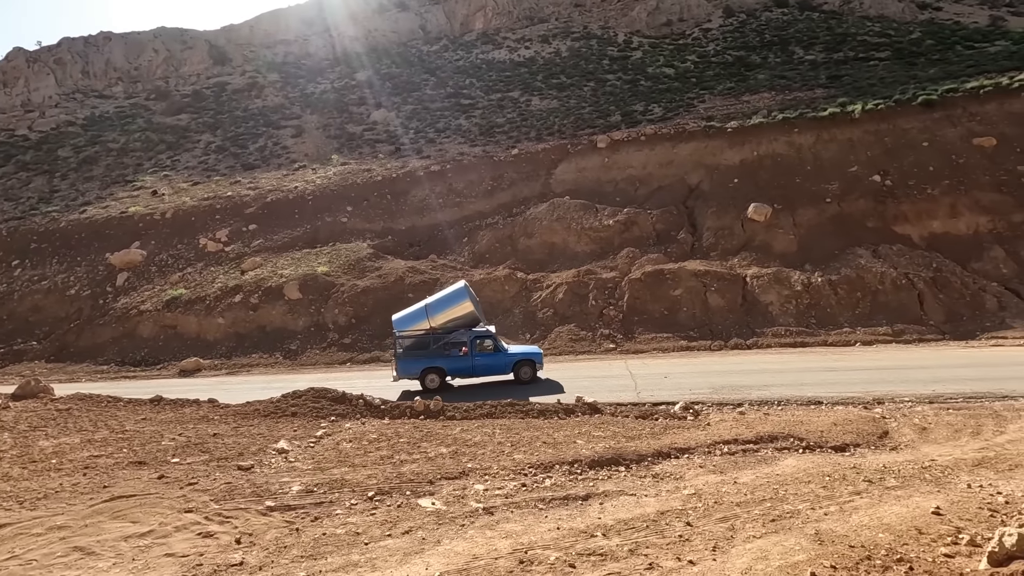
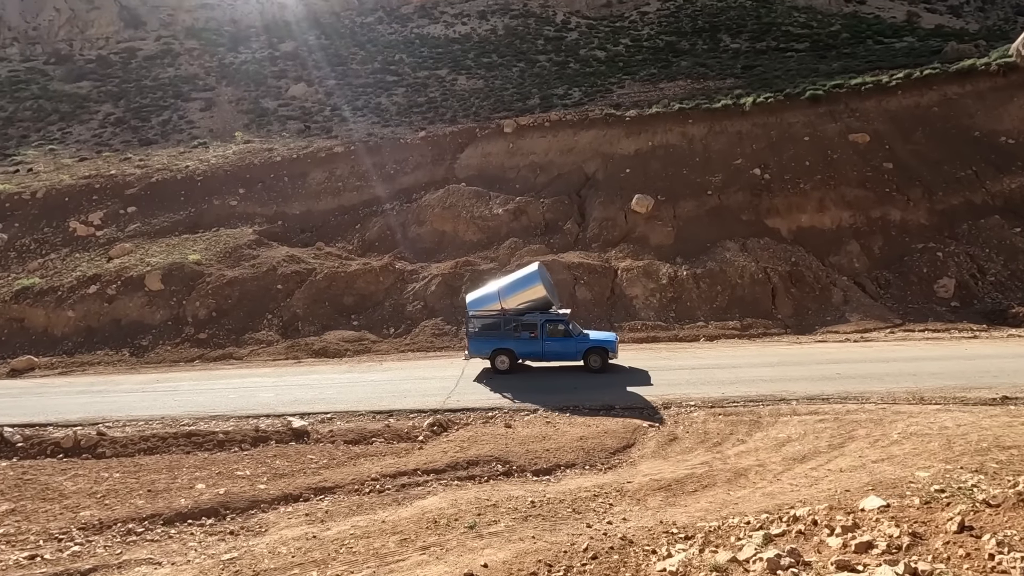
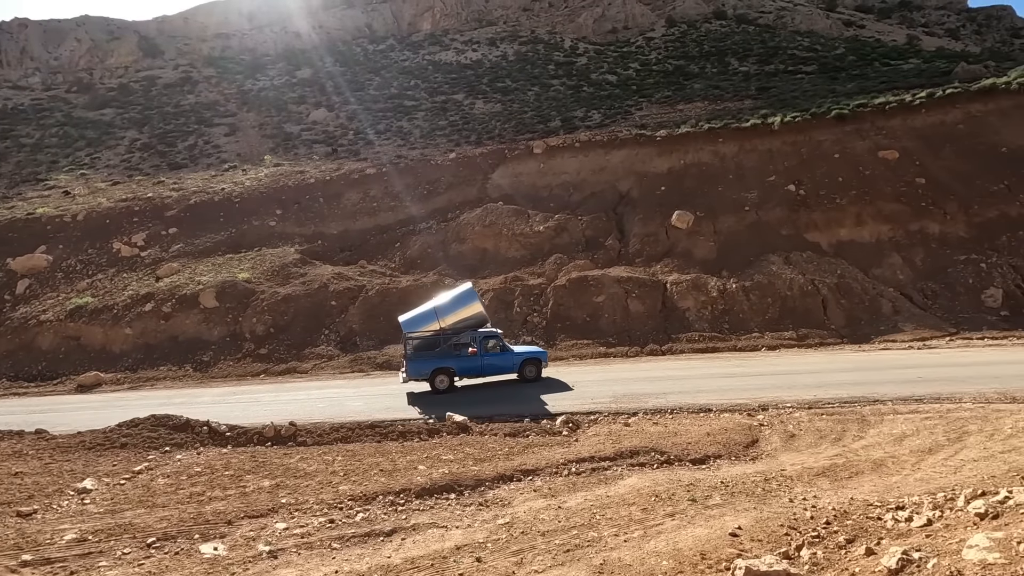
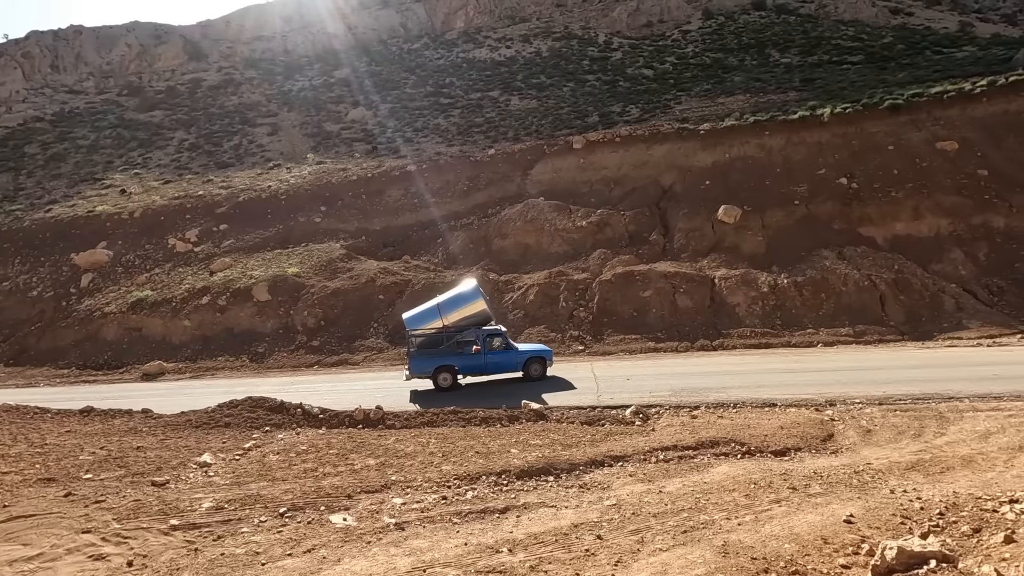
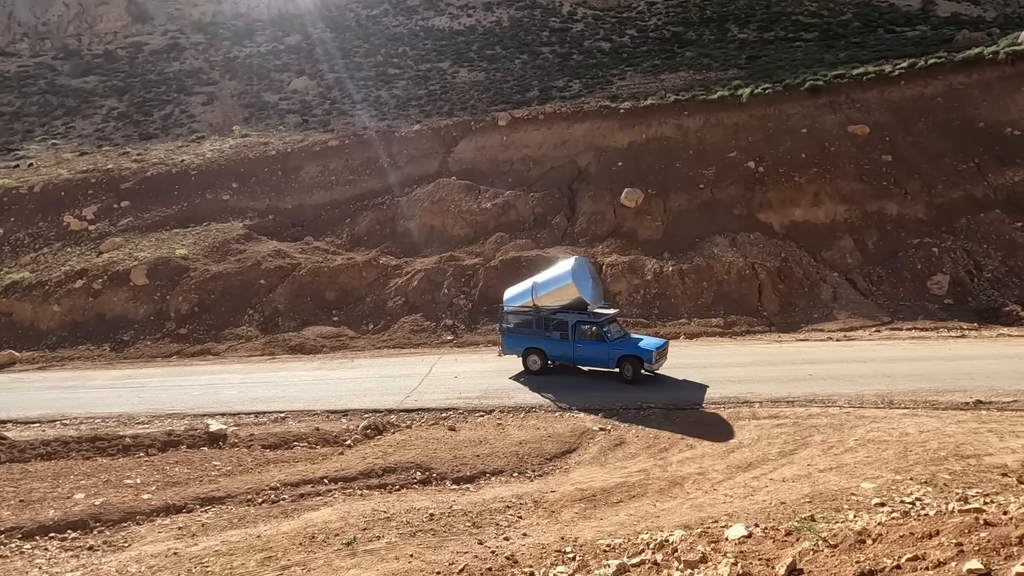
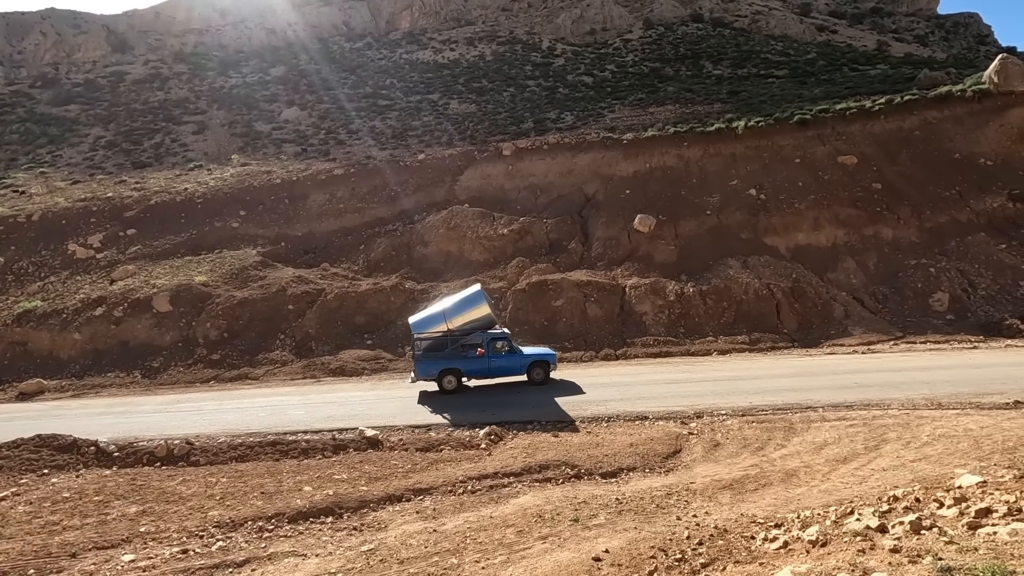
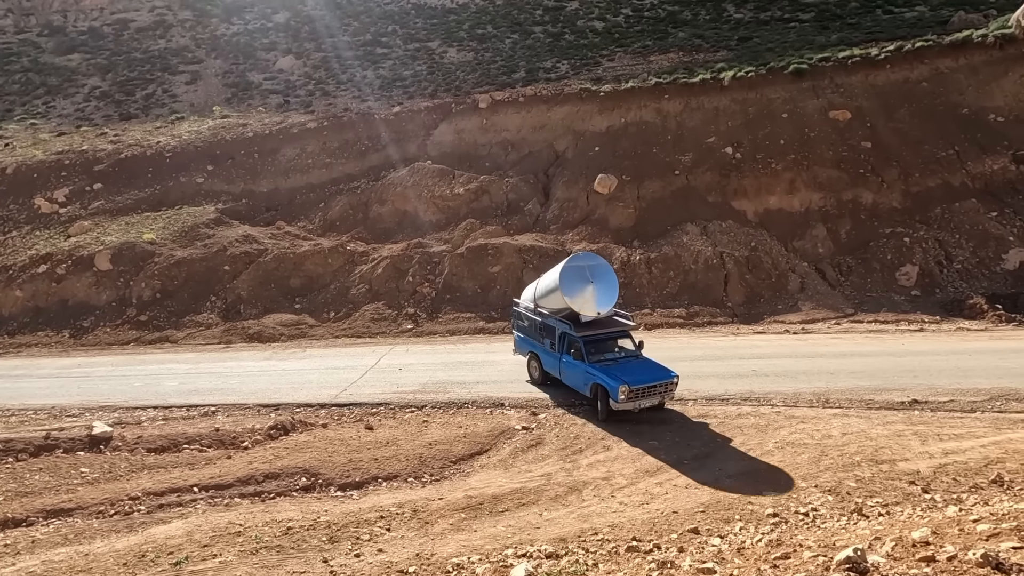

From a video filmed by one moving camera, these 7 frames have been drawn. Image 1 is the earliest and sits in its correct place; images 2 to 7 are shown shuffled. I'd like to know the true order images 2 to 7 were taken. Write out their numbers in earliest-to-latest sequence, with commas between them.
4, 3, 6, 2, 5, 7
